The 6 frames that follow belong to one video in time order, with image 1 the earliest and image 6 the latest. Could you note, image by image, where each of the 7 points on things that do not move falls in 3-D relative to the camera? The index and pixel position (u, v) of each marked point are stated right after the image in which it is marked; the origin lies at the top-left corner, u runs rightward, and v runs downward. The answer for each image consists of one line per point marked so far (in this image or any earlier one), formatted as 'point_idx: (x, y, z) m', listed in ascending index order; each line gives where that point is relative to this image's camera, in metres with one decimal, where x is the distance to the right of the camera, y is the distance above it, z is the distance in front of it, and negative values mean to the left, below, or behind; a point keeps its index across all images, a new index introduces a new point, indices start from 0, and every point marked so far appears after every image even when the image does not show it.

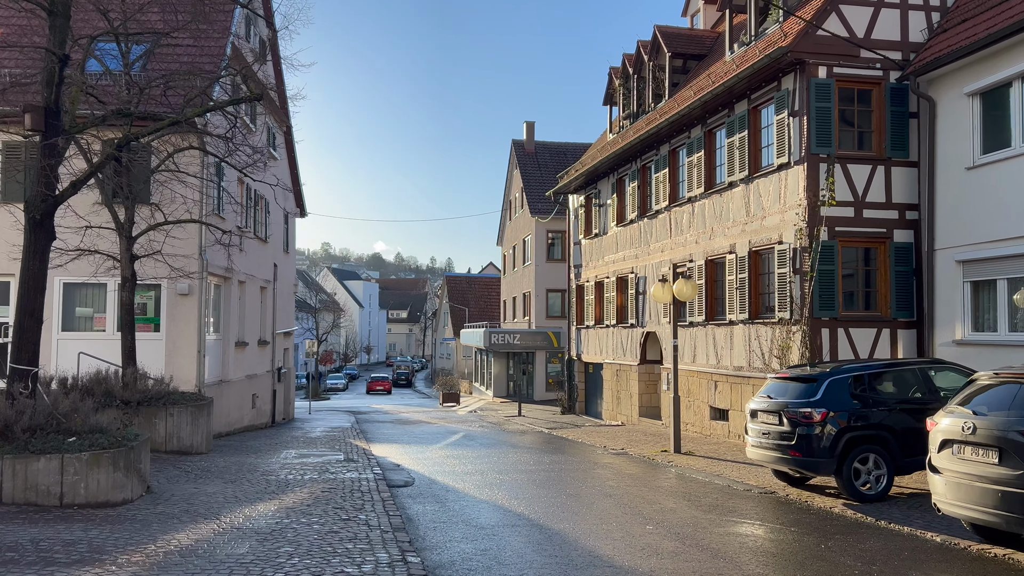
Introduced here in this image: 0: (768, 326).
0: (+4.9, -0.7, +16.2) m
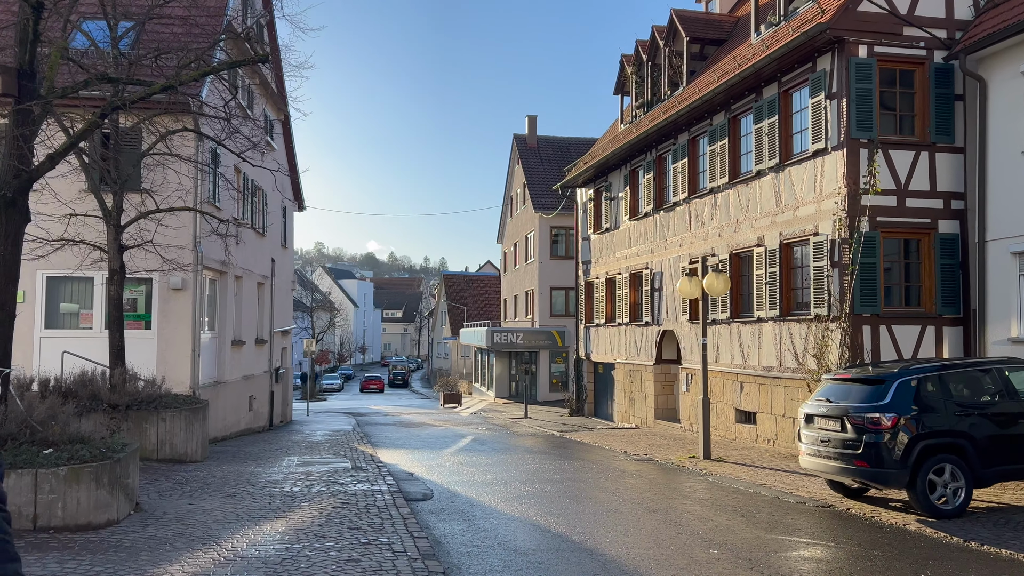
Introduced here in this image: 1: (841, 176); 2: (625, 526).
0: (+5.2, -0.6, +15.2) m
1: (+5.5, +1.9, +14.2) m
2: (+1.1, -2.3, +8.2) m
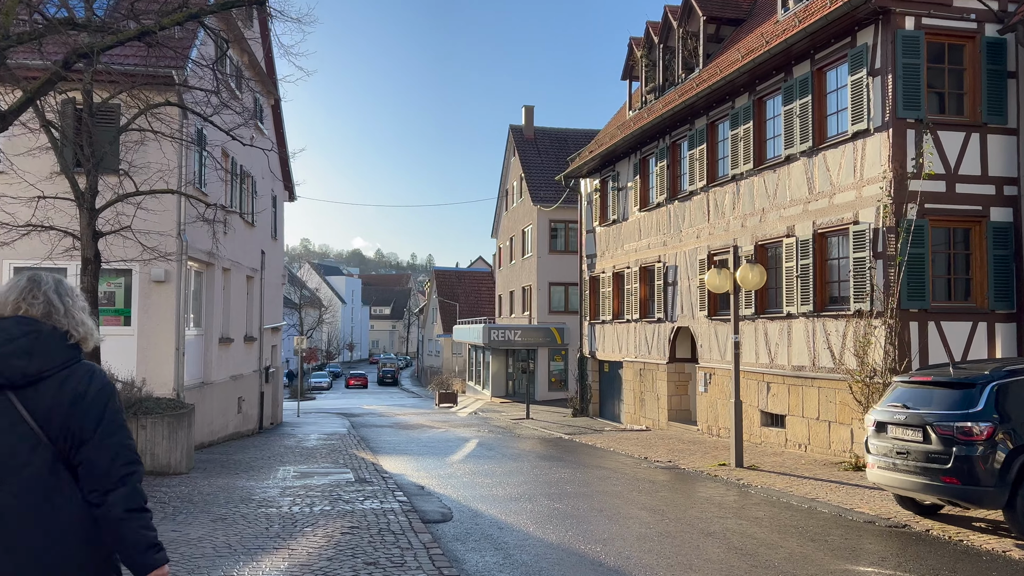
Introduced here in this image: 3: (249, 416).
0: (+5.4, -0.5, +14.1) m
1: (+5.8, +2.0, +13.1) m
2: (+1.4, -2.2, +7.0) m
3: (-6.2, -3.0, +19.9) m
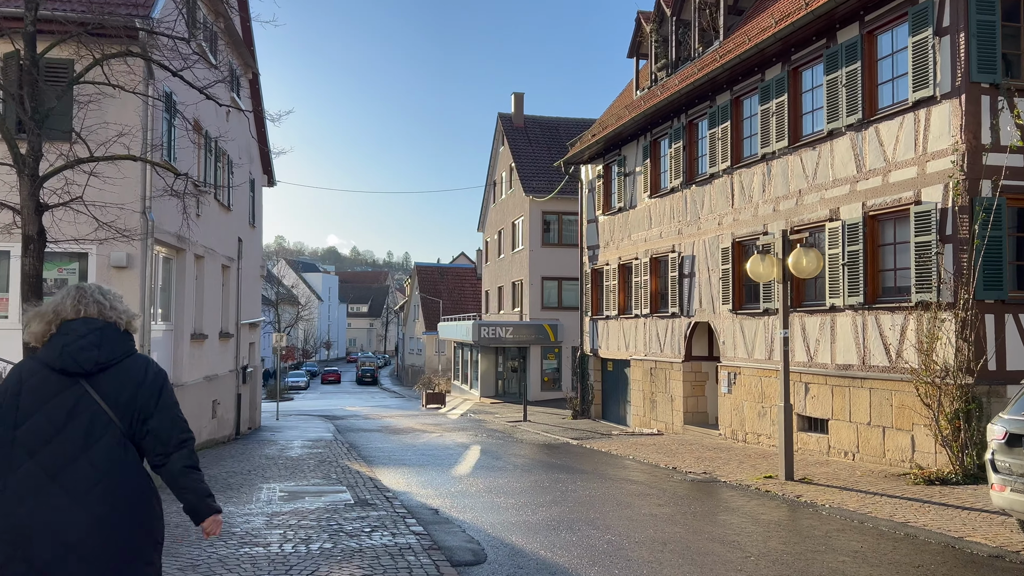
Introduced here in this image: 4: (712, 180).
0: (+5.7, -0.3, +12.5) m
1: (+6.0, +2.2, +11.5) m
2: (+1.9, -2.1, +5.3) m
3: (-6.1, -2.8, +18.0) m
4: (+4.2, +2.3, +17.9) m
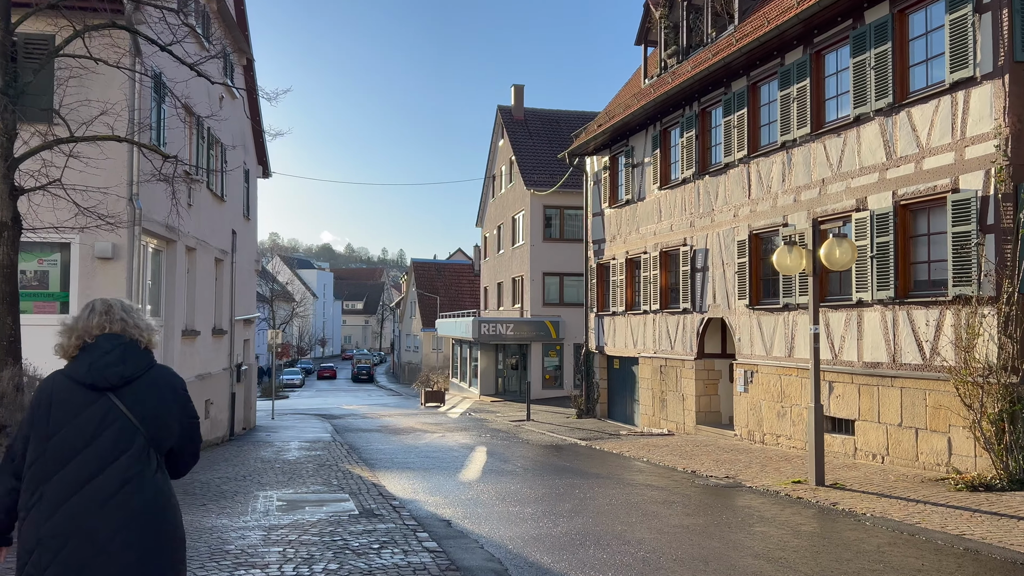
0: (+5.8, -0.2, +11.8) m
1: (+6.2, +2.2, +10.8) m
2: (+2.1, -2.0, +4.6) m
3: (-6.0, -2.7, +17.2) m
4: (+4.3, +2.4, +17.1) m
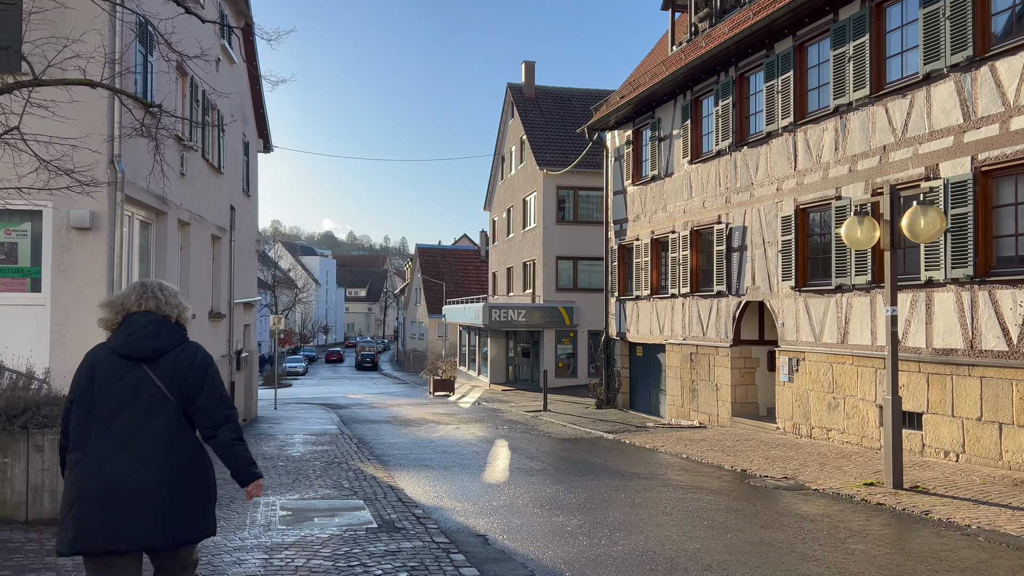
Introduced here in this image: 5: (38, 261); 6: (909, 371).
0: (+6.2, 0.0, +10.4) m
1: (+6.6, +2.5, +9.4) m
2: (+2.5, -1.8, +3.3) m
3: (-5.6, -2.3, +15.9) m
4: (+4.8, +2.7, +15.7) m
5: (-5.2, +0.3, +9.2) m
6: (+5.7, -1.2, +12.2) m
